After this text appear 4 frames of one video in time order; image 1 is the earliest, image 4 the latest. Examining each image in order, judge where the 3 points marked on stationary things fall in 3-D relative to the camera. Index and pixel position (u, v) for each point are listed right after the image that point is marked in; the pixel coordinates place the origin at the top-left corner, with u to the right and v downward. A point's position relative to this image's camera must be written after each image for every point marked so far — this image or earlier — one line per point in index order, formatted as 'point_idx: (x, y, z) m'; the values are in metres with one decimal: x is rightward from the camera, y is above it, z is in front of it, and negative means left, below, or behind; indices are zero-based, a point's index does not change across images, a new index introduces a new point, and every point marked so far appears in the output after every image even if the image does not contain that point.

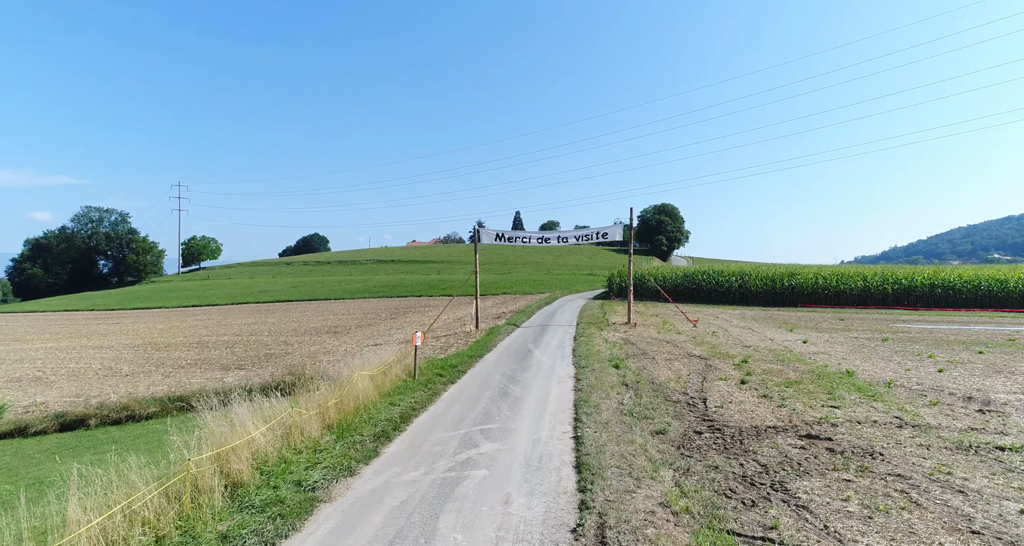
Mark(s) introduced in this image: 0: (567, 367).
0: (+1.1, -1.9, +11.2) m
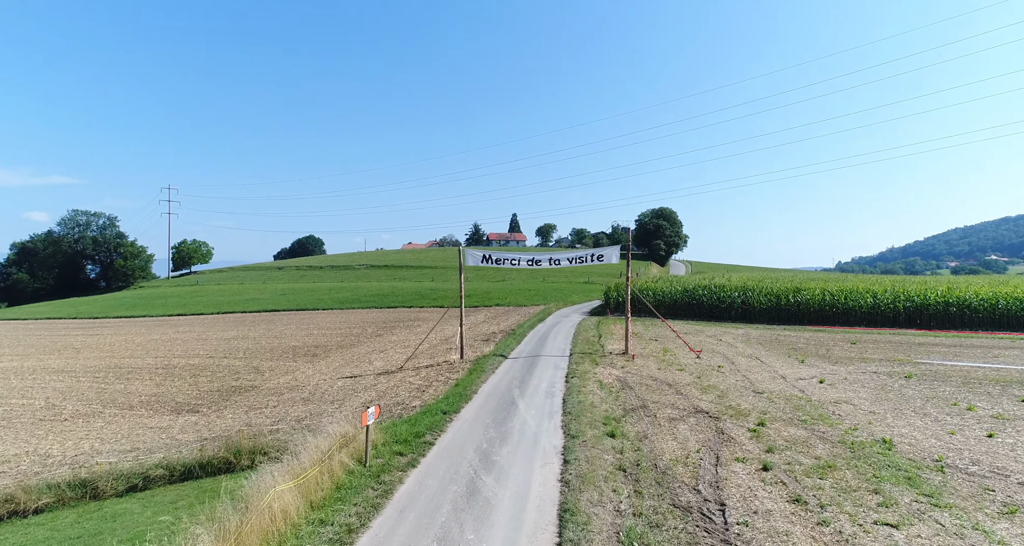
0: (+0.7, -2.7, +9.5) m
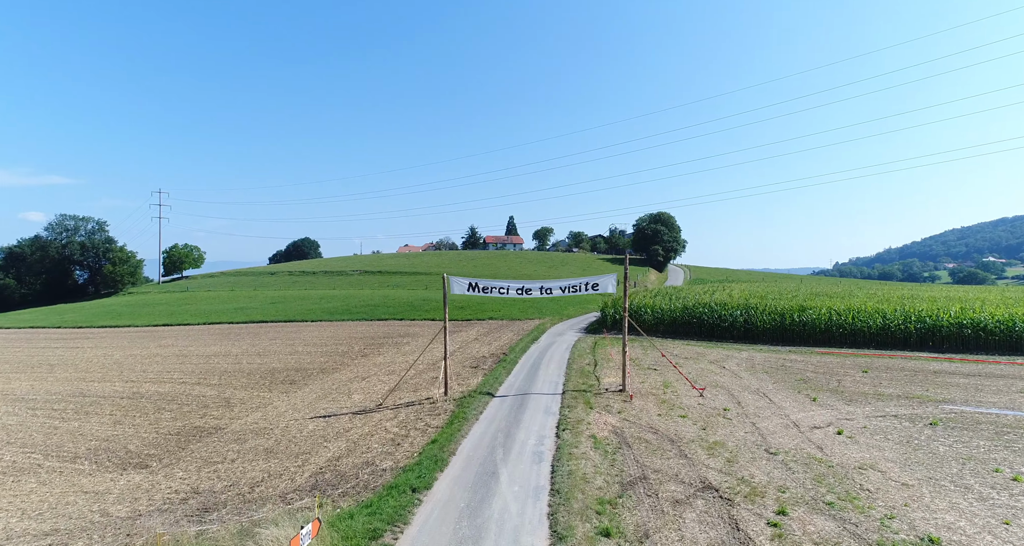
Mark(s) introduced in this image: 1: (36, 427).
0: (+0.4, -3.7, +7.9) m
1: (-15.5, -5.0, +18.5) m
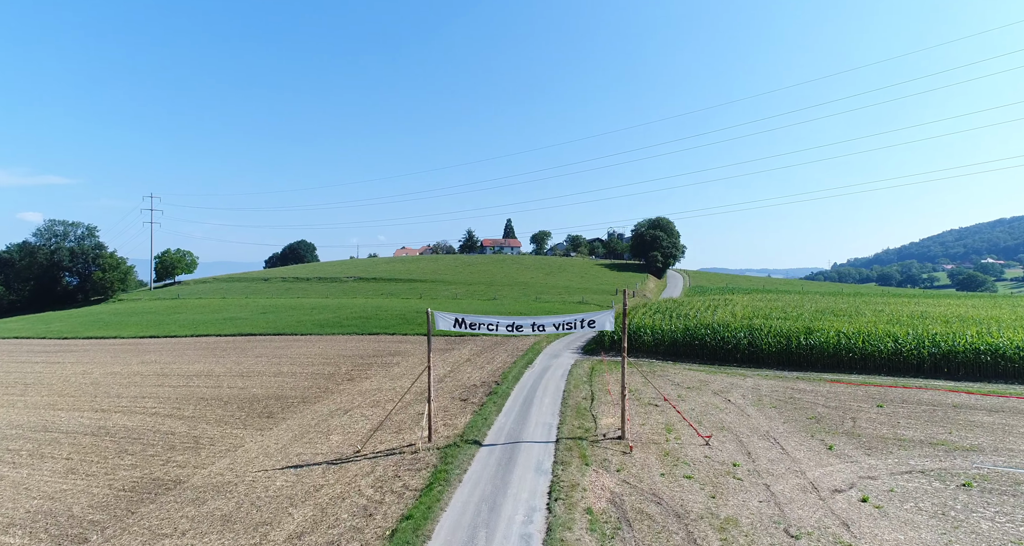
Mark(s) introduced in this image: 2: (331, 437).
0: (+0.1, -4.7, +6.5) m
1: (-15.9, -6.1, +16.9) m
2: (-6.1, -5.5, +19.0) m
